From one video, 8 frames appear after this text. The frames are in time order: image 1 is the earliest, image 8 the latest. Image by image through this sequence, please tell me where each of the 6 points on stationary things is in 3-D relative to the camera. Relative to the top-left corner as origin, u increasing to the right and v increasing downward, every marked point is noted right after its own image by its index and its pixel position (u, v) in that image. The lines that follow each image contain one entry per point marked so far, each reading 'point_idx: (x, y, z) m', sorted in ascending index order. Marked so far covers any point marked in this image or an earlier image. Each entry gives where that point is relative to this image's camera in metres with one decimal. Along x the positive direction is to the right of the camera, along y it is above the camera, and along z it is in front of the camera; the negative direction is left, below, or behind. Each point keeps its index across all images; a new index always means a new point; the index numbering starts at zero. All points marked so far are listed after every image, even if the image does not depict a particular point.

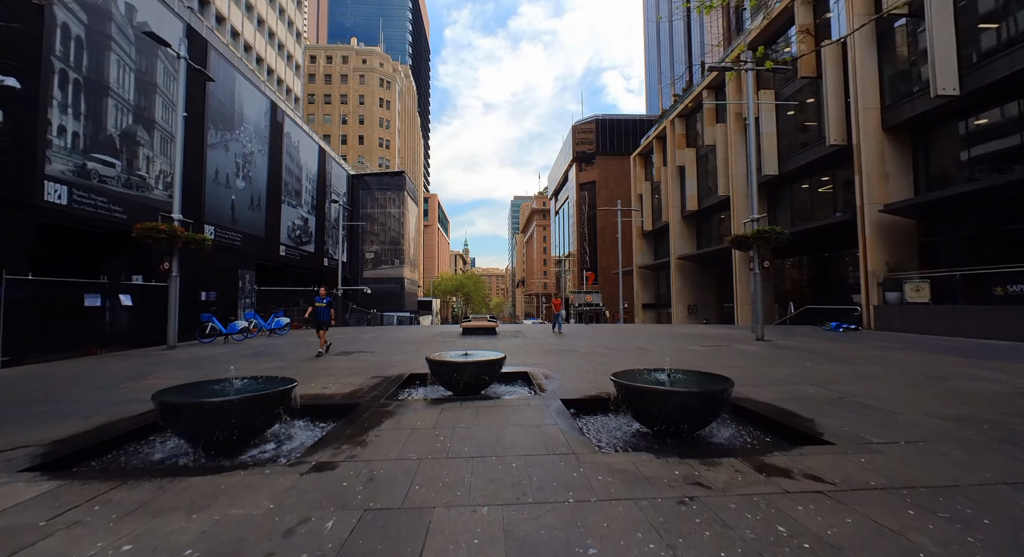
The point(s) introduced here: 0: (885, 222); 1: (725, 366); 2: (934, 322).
0: (+16.3, +2.5, +19.4) m
1: (+5.0, -1.9, +10.6) m
2: (+15.6, -1.6, +16.4) m
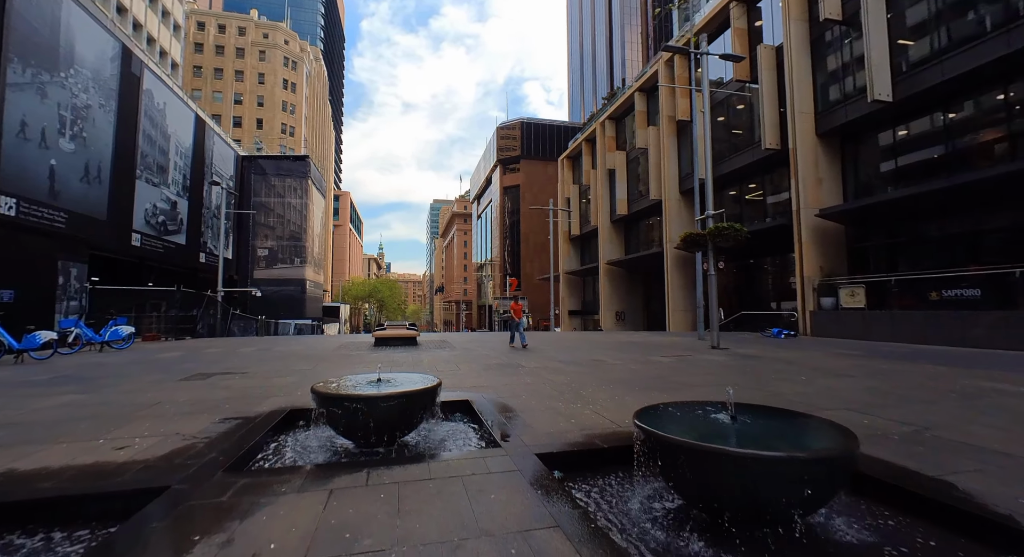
0: (+13.3, +2.2, +19.4) m
1: (+3.8, -1.8, +8.6) m
2: (+13.1, -1.8, +16.3) m
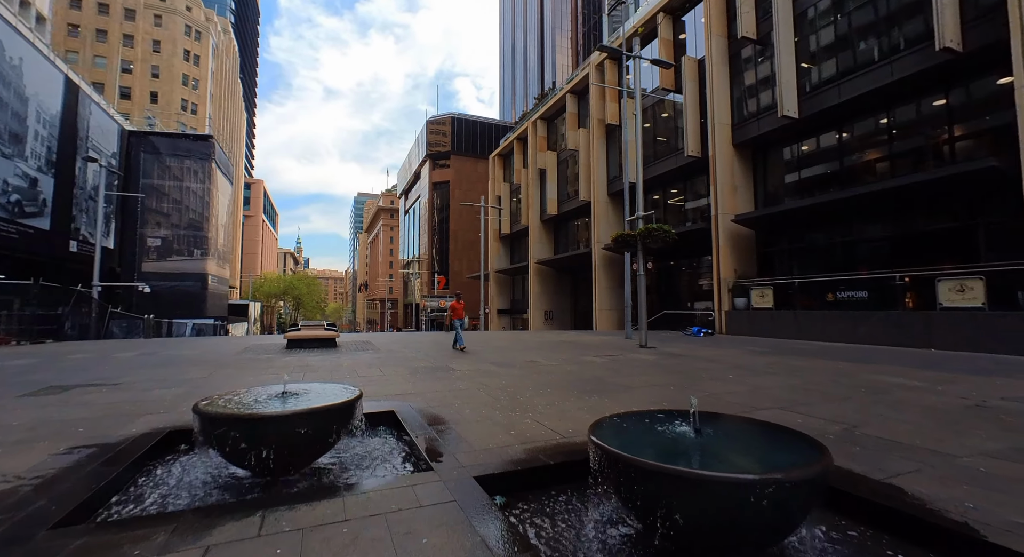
0: (+10.2, +2.2, +20.7) m
1: (+2.5, -1.8, +8.5) m
2: (+10.5, -1.9, +17.6) m
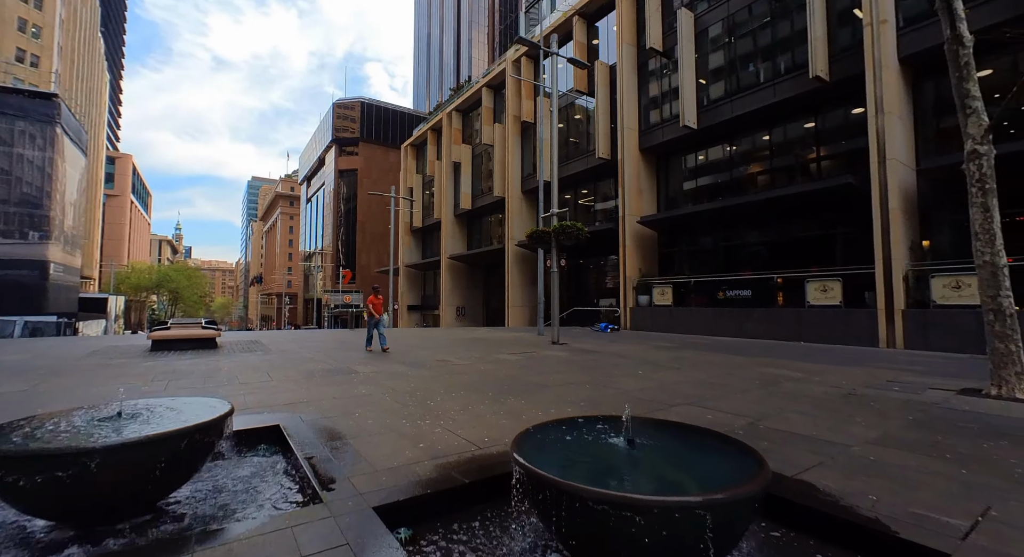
0: (+6.2, +2.2, +21.8) m
1: (+0.9, -1.8, +8.4) m
2: (+6.9, -1.8, +18.8) m
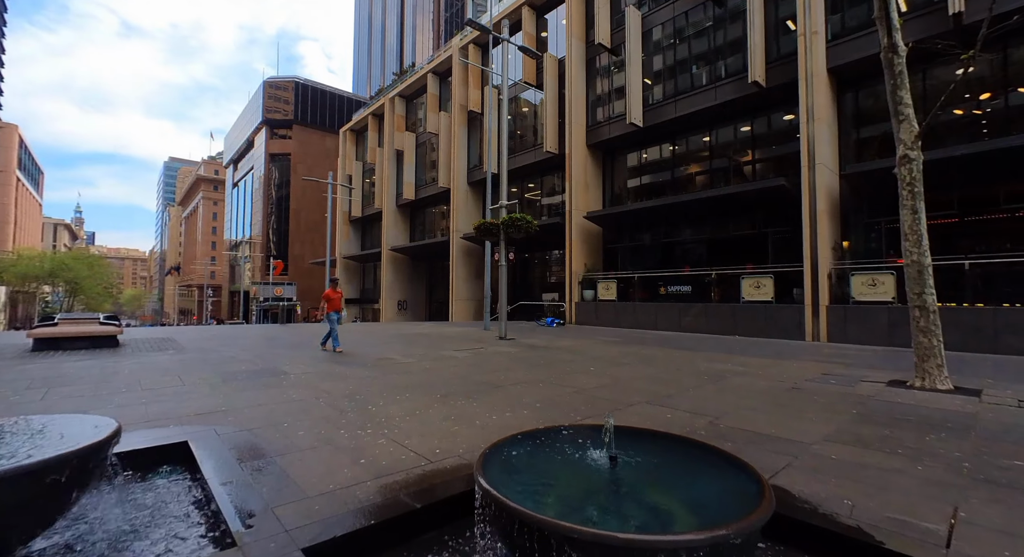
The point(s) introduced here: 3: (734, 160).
0: (+3.5, +2.5, +21.9) m
1: (-0.1, -1.6, +8.0) m
2: (+4.6, -1.6, +19.1) m
3: (+9.4, +5.0, +18.8) m
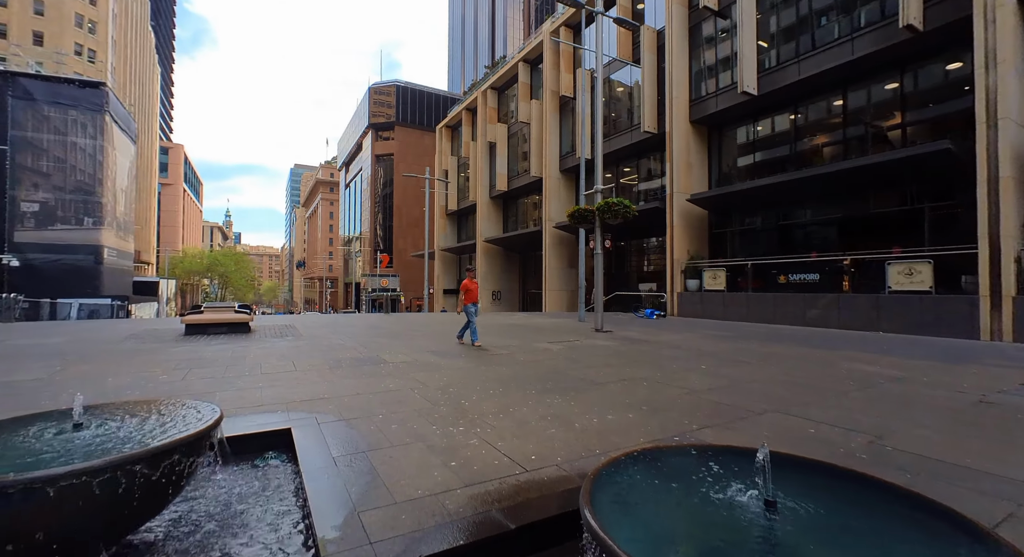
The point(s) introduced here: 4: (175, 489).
0: (+7.9, +3.0, +20.2) m
1: (+1.6, -1.4, +7.4) m
2: (+8.4, -1.2, +17.3) m
3: (+12.9, +5.5, +15.9) m
4: (-2.1, -1.3, +2.8) m
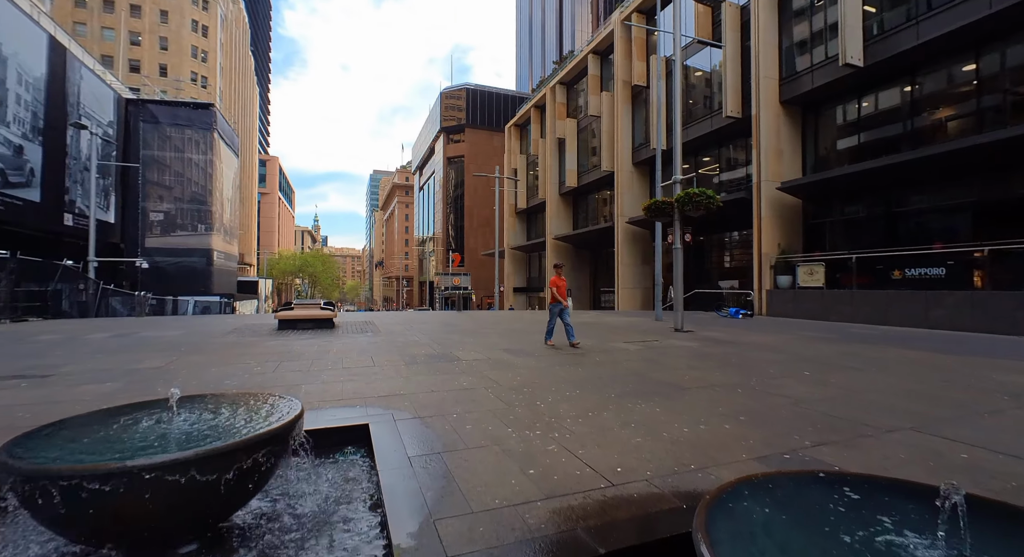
0: (+11.0, +3.2, +18.5) m
1: (+2.8, -1.4, +6.8) m
2: (+11.1, -1.0, +15.5) m
3: (+15.2, +5.7, +13.4) m
4: (-1.6, -1.3, +2.8) m
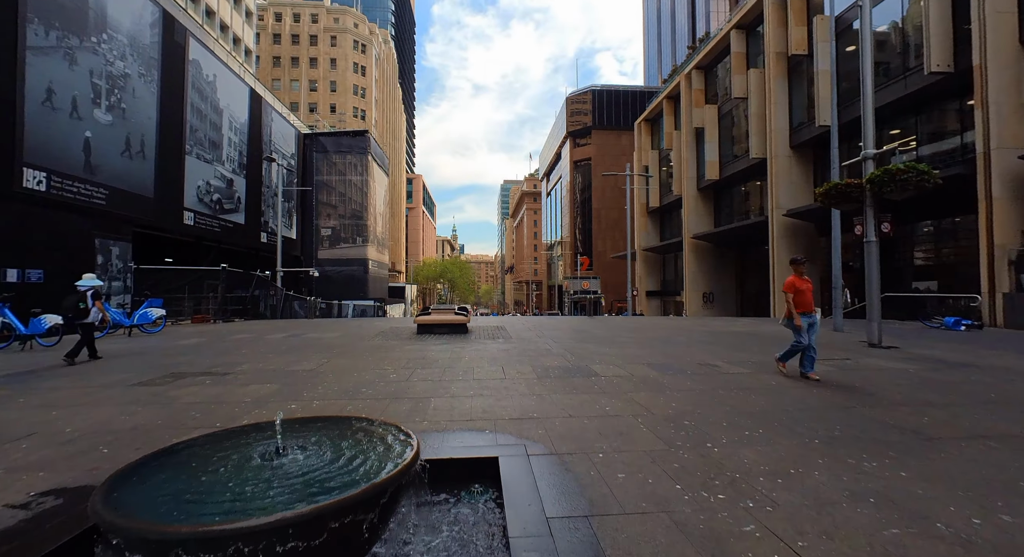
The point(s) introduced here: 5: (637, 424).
0: (+15.7, +3.2, +13.9) m
1: (+4.6, -1.4, +5.0) m
2: (+15.0, -1.0, +11.0) m
3: (+18.3, +5.8, +7.9) m
4: (-0.7, -1.3, +2.4) m
5: (+1.2, -1.4, +4.1) m
